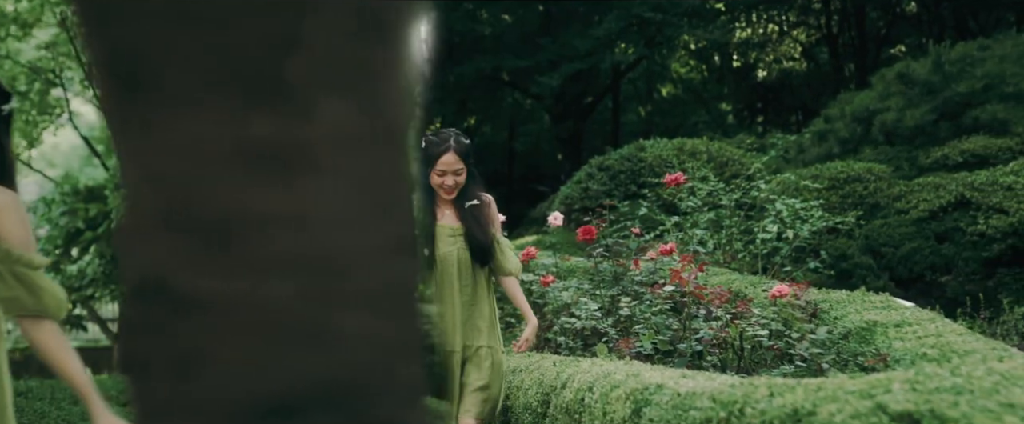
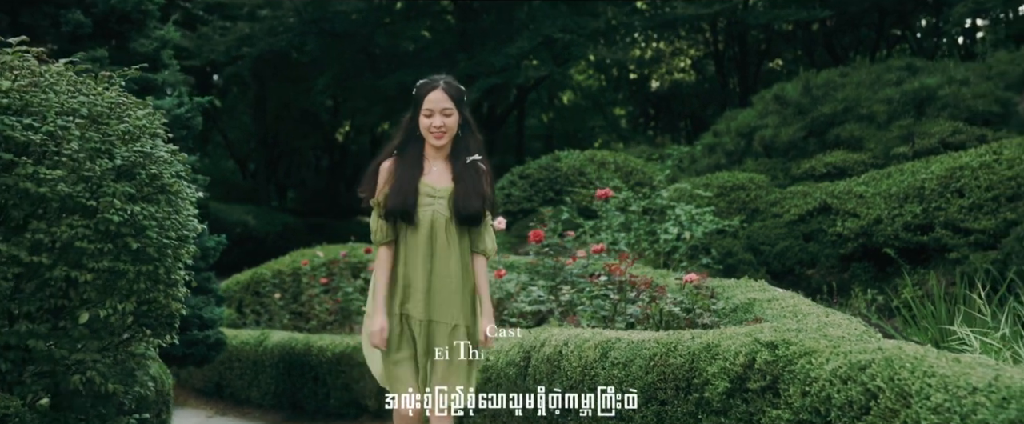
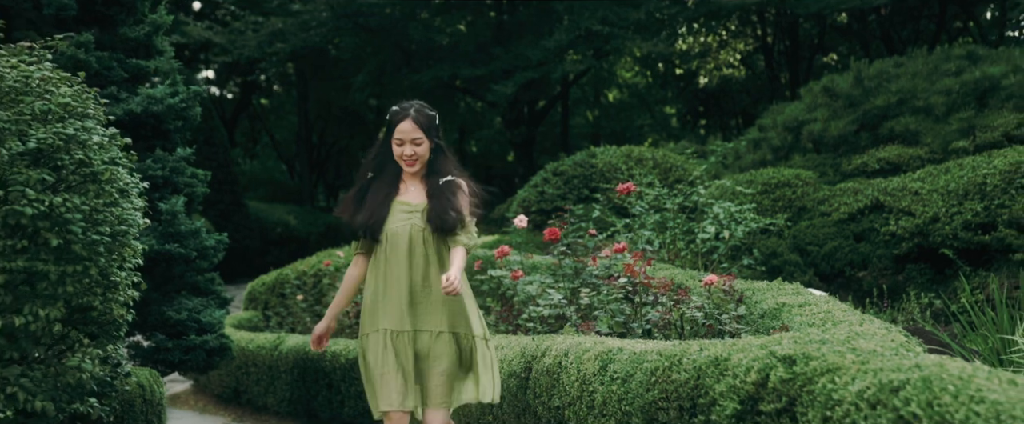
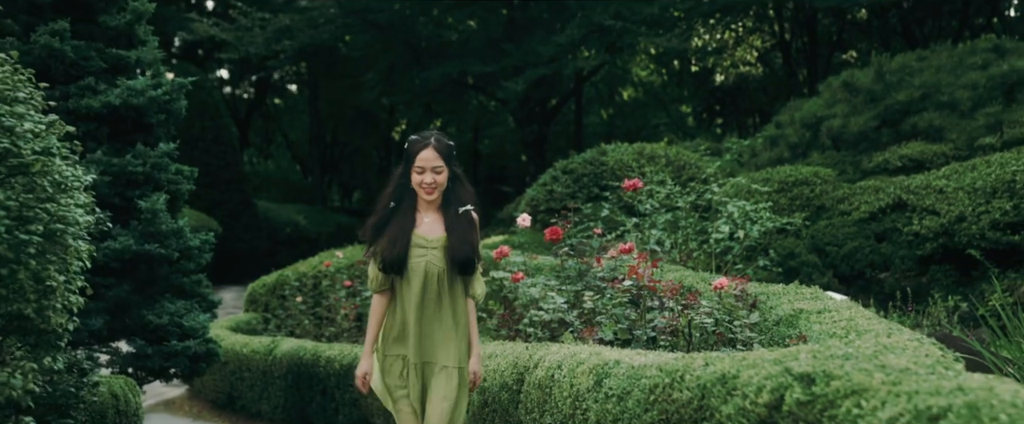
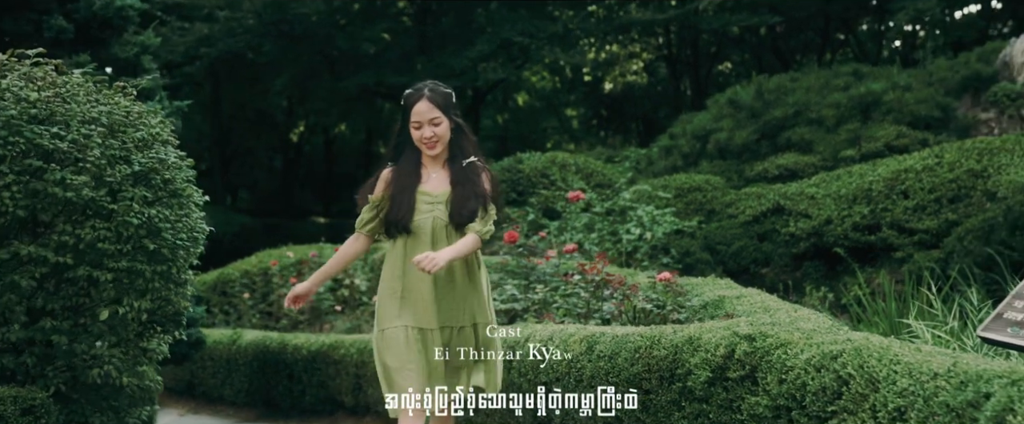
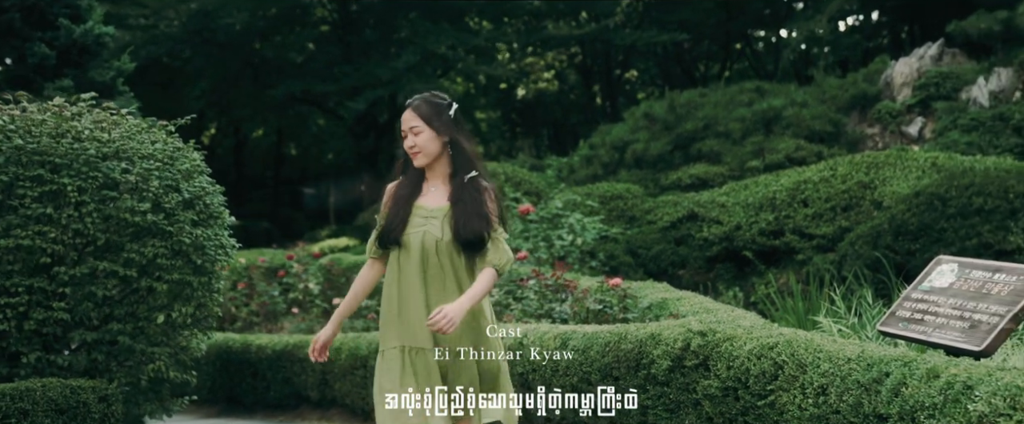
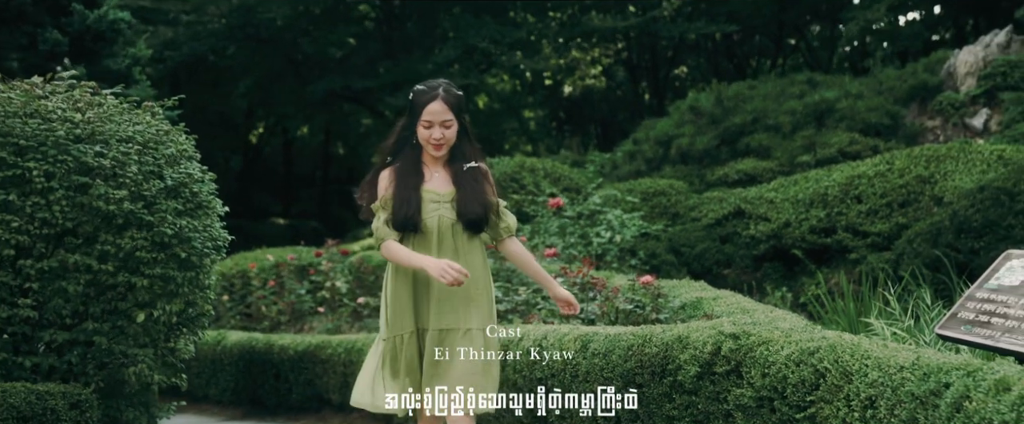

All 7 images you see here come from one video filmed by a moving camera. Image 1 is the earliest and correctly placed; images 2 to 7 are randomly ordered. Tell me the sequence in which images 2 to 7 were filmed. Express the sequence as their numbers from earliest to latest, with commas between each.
4, 3, 2, 5, 7, 6
